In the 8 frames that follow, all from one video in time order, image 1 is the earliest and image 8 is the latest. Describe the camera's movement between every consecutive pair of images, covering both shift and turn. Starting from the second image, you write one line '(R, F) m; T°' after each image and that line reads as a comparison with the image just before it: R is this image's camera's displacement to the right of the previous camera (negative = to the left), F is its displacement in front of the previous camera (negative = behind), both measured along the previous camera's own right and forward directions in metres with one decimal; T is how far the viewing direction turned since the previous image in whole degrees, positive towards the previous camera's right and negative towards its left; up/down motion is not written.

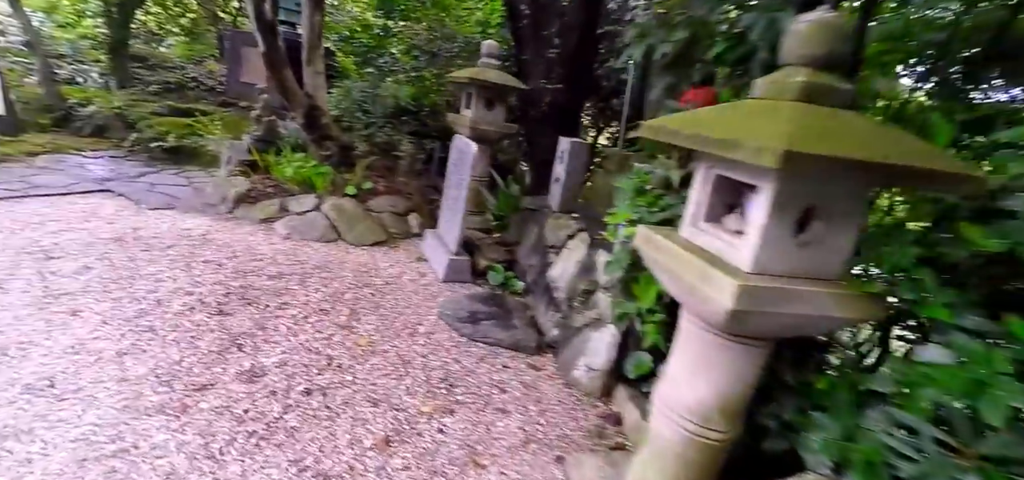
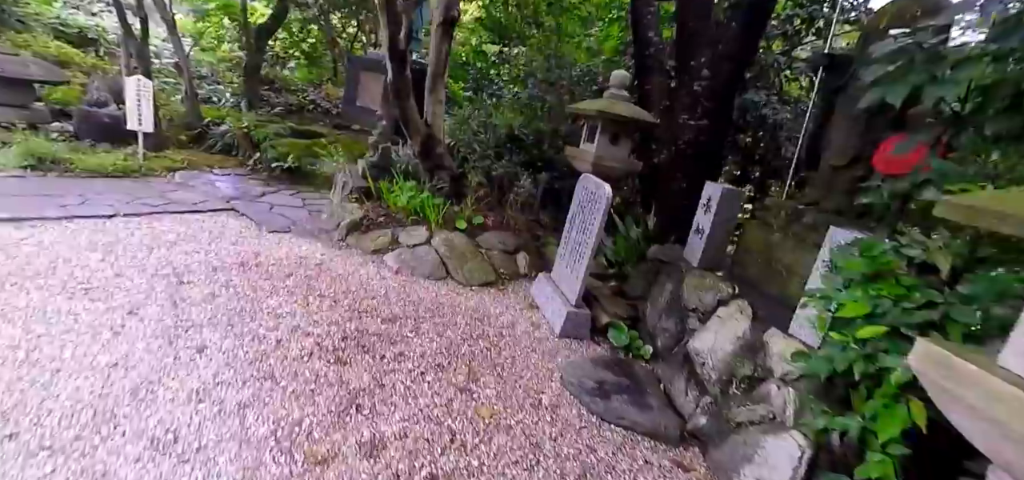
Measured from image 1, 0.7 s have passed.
(-0.3, +0.2) m; -9°
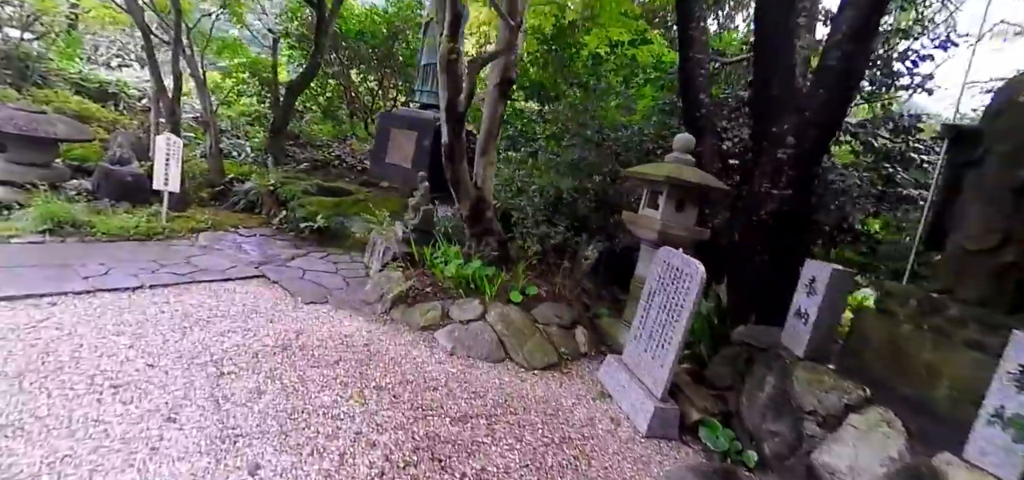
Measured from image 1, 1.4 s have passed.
(-0.4, +0.3) m; 0°
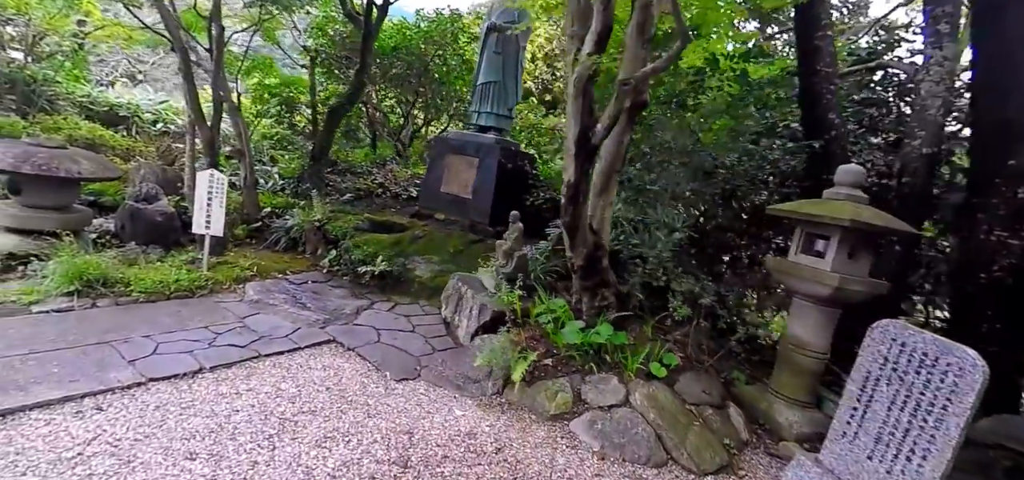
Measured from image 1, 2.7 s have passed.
(-0.7, +0.6) m; 0°
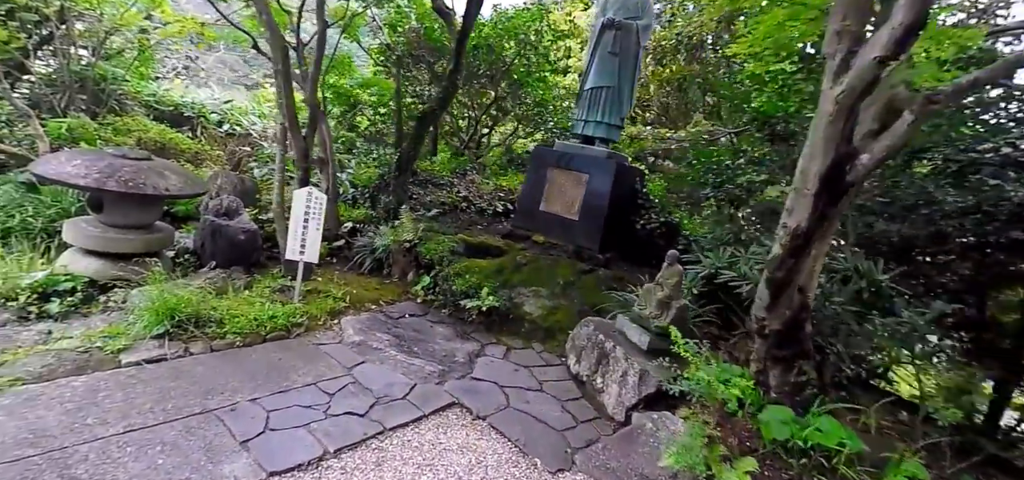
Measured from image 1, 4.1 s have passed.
(-0.7, +0.5) m; -4°
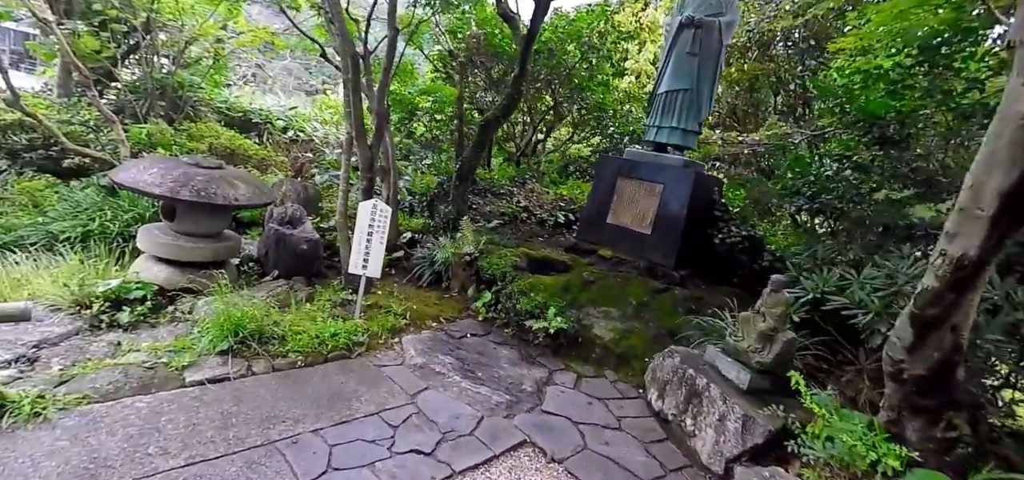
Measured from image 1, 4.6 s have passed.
(-0.2, +0.2) m; -6°
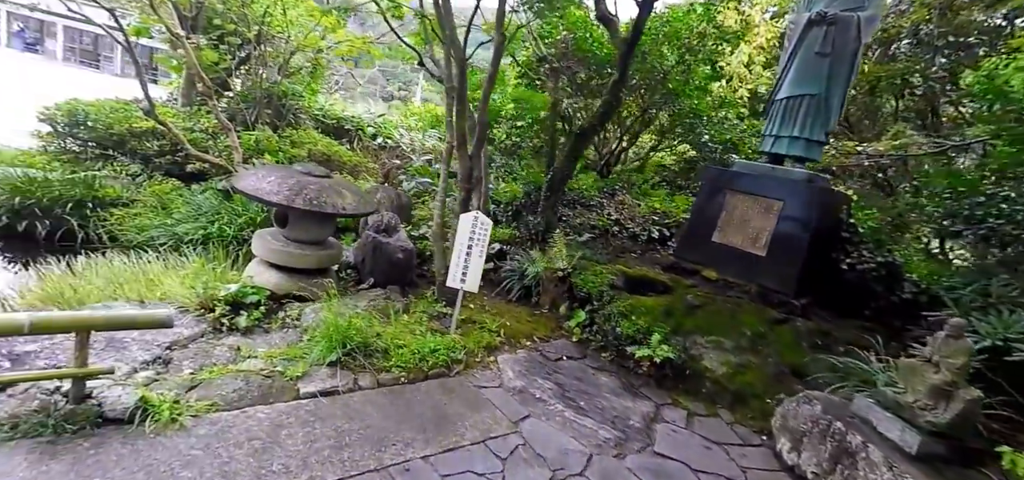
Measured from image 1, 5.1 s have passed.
(-0.2, +0.1) m; -8°
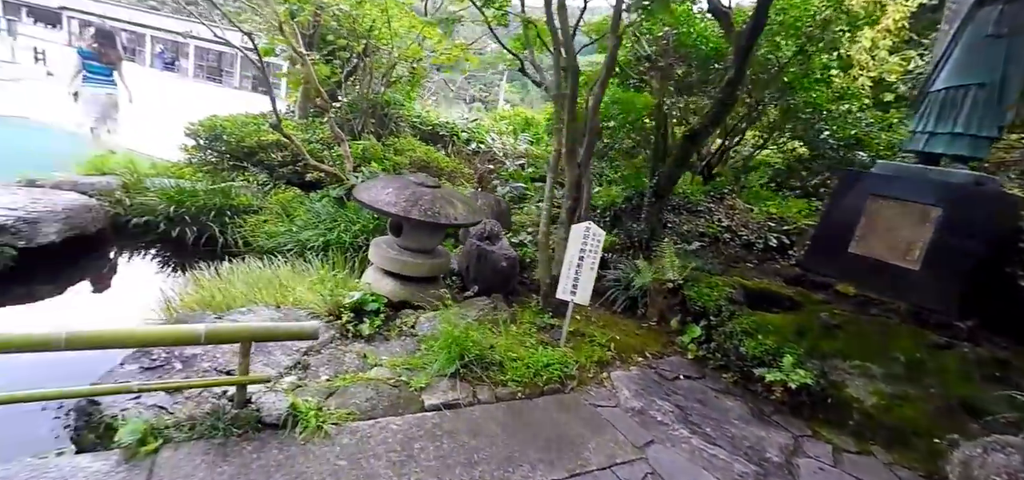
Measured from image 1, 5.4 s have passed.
(-0.2, 0.0) m; -9°
